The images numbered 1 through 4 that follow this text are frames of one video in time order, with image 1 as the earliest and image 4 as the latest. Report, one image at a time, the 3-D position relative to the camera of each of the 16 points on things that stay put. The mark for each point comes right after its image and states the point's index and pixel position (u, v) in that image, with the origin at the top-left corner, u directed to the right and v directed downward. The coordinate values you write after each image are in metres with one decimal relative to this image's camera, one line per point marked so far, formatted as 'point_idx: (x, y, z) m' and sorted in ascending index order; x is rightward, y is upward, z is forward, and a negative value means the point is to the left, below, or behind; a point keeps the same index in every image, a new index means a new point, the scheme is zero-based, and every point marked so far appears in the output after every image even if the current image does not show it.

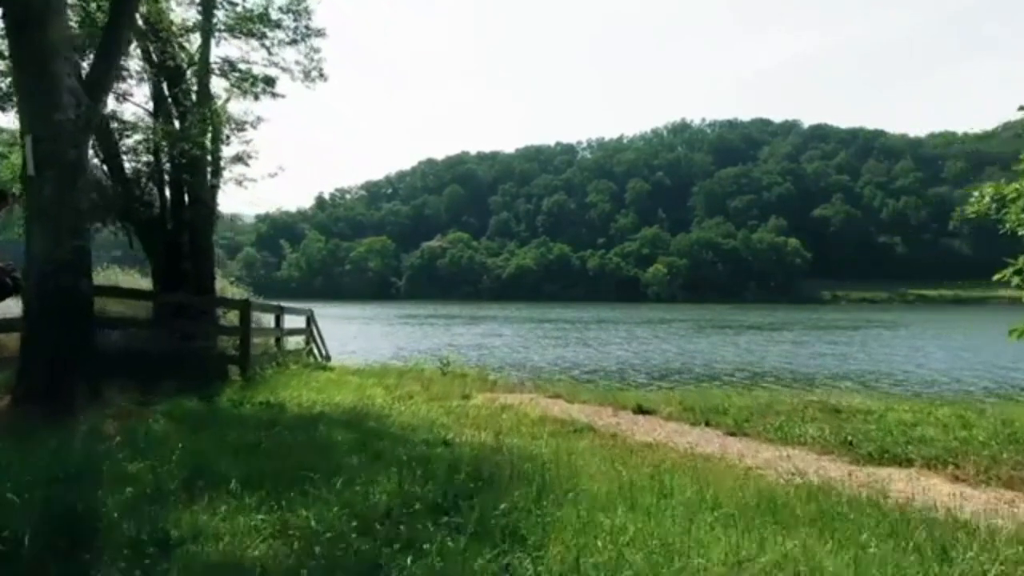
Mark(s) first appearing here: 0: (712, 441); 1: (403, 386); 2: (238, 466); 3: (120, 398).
0: (+2.6, -2.0, +11.1) m
1: (-2.3, -2.0, +17.7) m
2: (-2.2, -1.5, +6.7) m
3: (-5.5, -1.5, +11.7) m
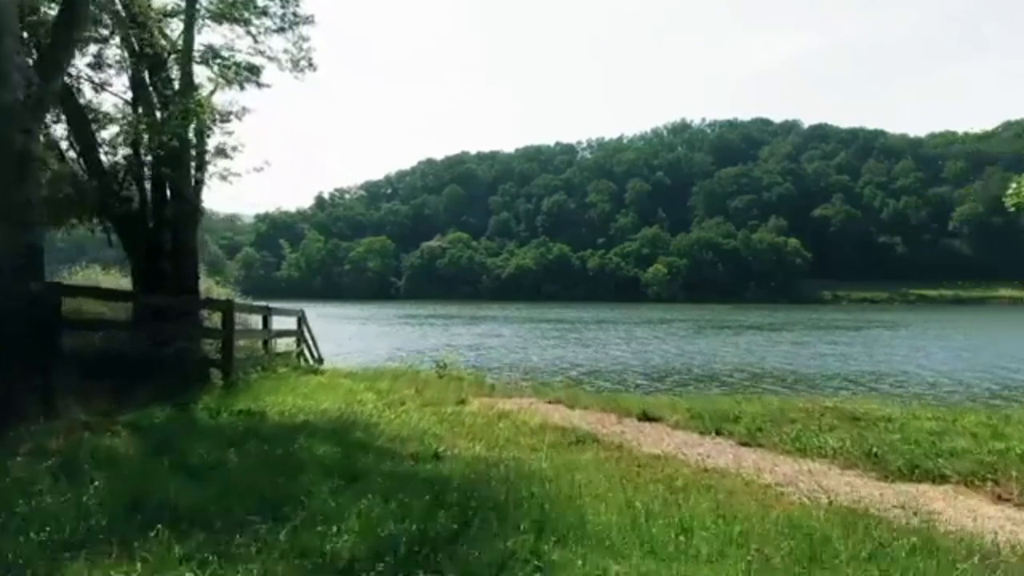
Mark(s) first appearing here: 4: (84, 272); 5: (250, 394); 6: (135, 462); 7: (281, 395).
0: (+2.6, -2.0, +10.3) m
1: (-2.3, -2.0, +16.9) m
2: (-2.3, -1.5, +5.9) m
3: (-5.5, -1.5, +10.9) m
4: (-10.1, +0.3, +19.9) m
5: (-4.0, -1.6, +13.0) m
6: (-3.0, -1.4, +6.8) m
7: (-3.7, -1.7, +13.6) m
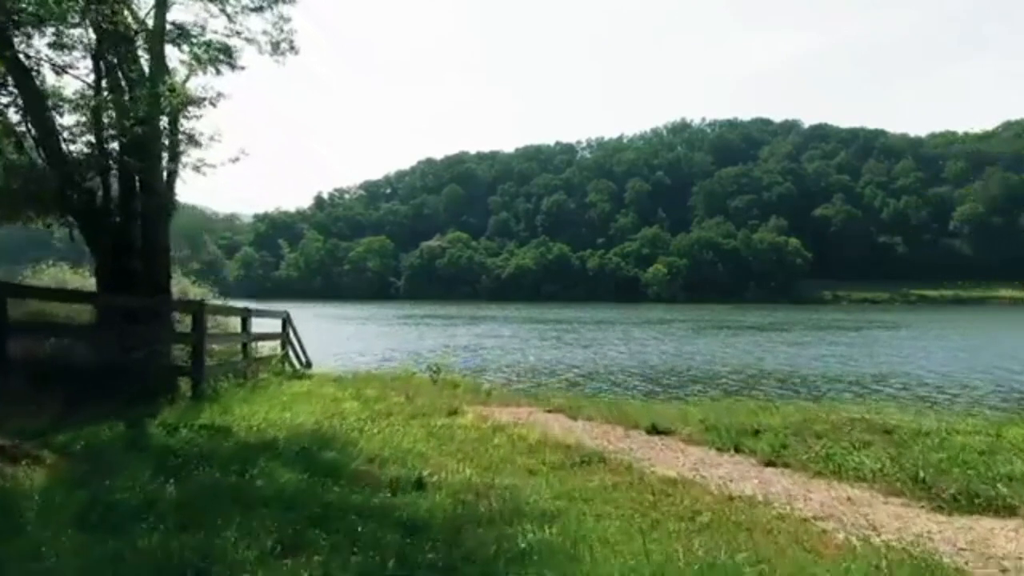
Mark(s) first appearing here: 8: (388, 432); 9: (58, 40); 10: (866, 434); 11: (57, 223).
0: (+2.5, -2.0, +9.1) m
1: (-2.4, -2.0, +15.7) m
2: (-2.3, -1.5, +4.7) m
3: (-5.6, -1.5, +9.7) m
4: (-10.2, +0.3, +18.7) m
5: (-4.1, -1.6, +11.8) m
6: (-3.1, -1.4, +5.6) m
7: (-3.7, -1.7, +12.4) m
8: (-1.6, -1.8, +10.8) m
9: (-7.5, +4.1, +14.0) m
10: (+4.8, -2.0, +11.4) m
11: (-8.2, +1.2, +15.3) m
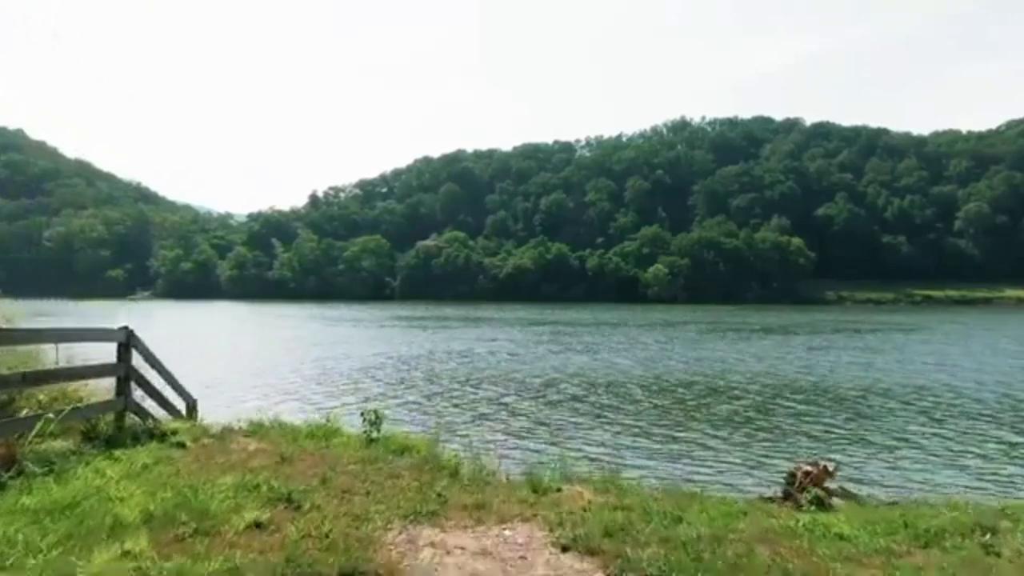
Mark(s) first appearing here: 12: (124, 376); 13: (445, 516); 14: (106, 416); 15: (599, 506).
0: (+2.3, -2.0, +1.3) m
1: (-2.6, -2.1, +7.8) m
2: (-2.5, -1.5, -3.1) m
3: (-5.8, -1.5, +1.9) m
4: (-10.4, +0.3, +10.8) m
5: (-4.3, -1.6, +4.0) m
6: (-3.3, -1.4, -2.2) m
7: (-4.0, -1.7, +4.6) m
8: (-1.8, -1.9, +3.0) m
9: (-7.8, +4.1, +6.2) m
10: (+4.6, -2.0, +3.6) m
11: (-8.4, +1.2, +7.4) m
12: (-5.6, -1.3, +12.1) m
13: (-0.6, -2.2, +8.3) m
14: (-5.5, -1.7, +11.4) m
15: (+1.0, -2.2, +8.8) m
